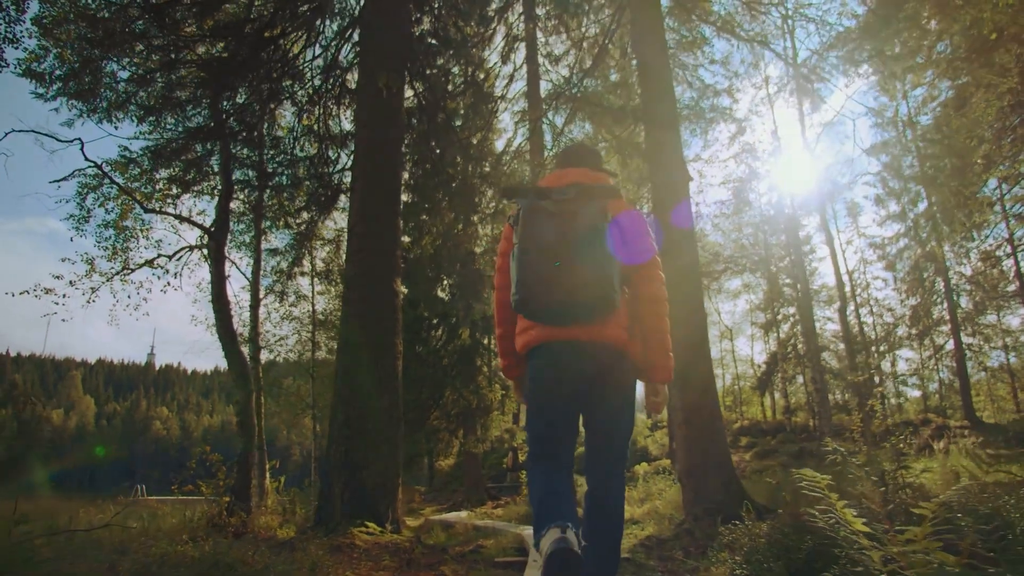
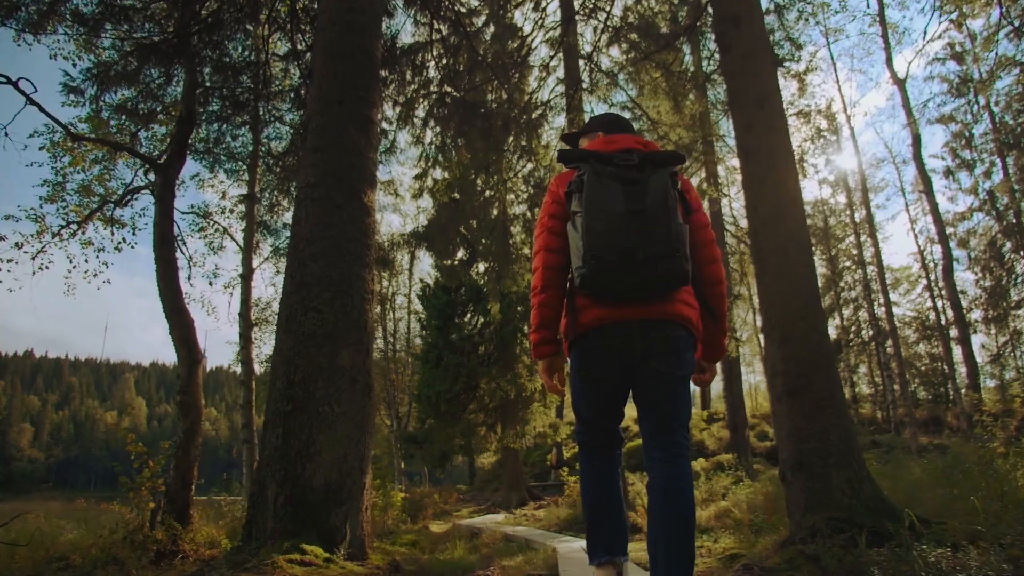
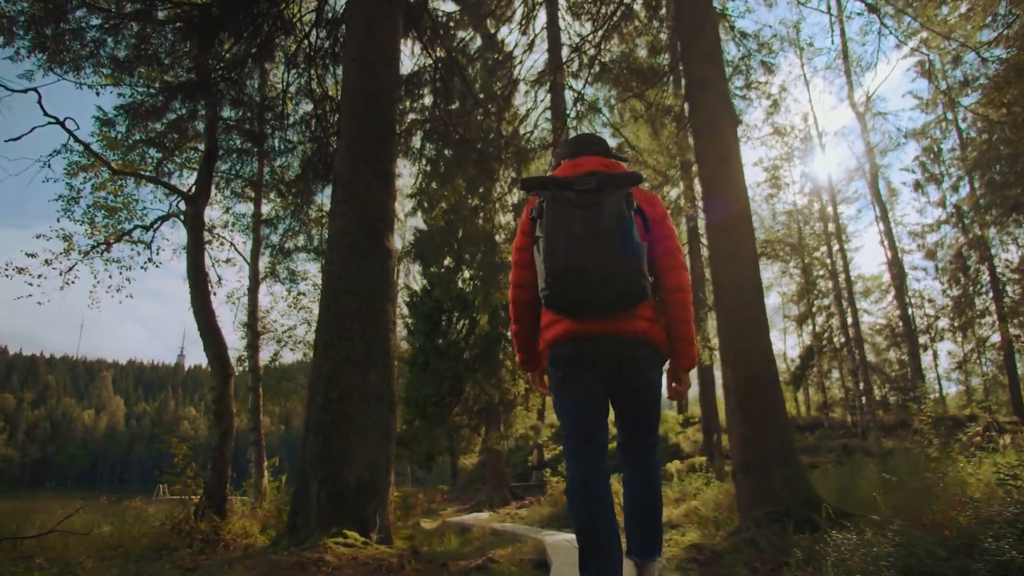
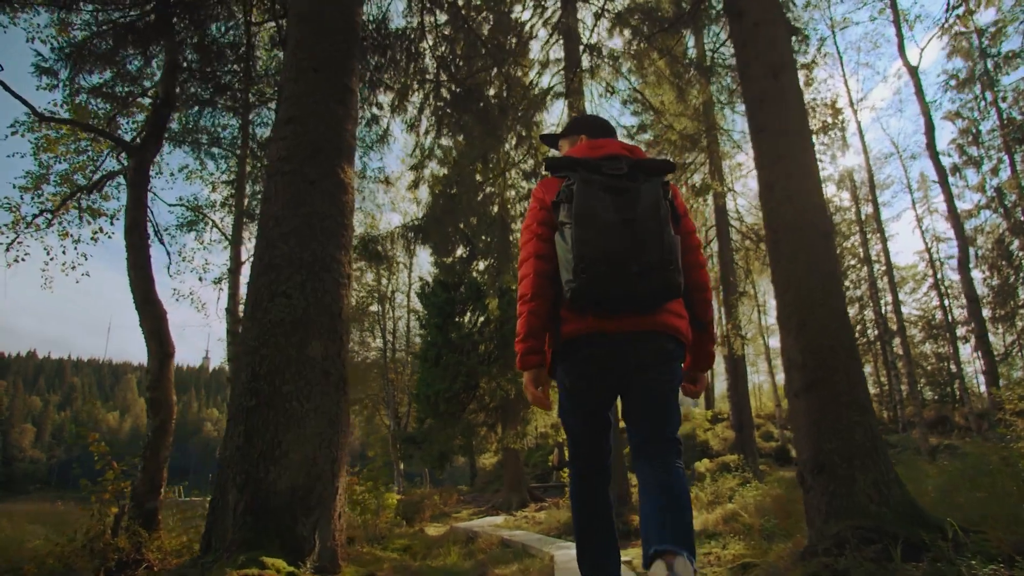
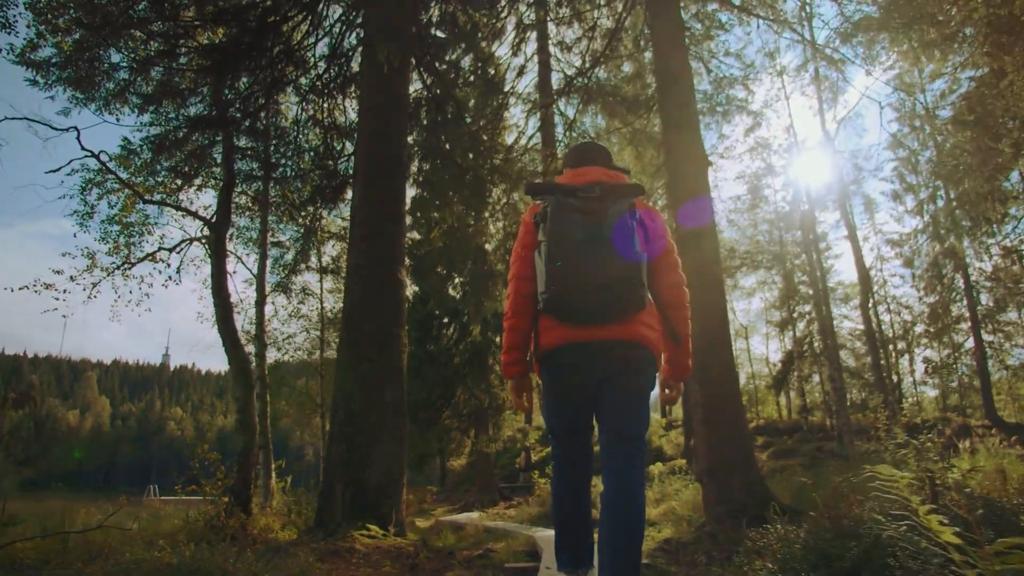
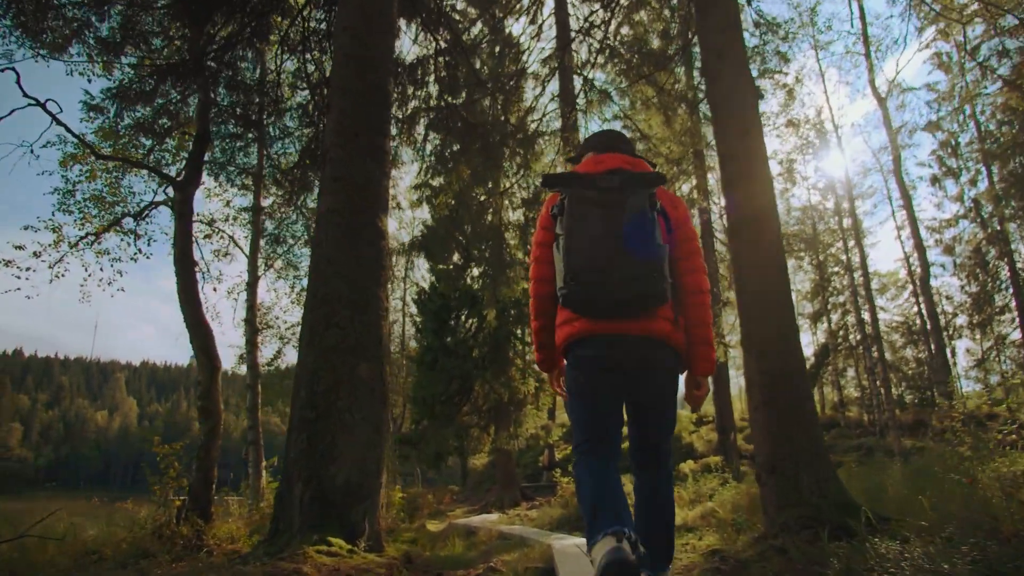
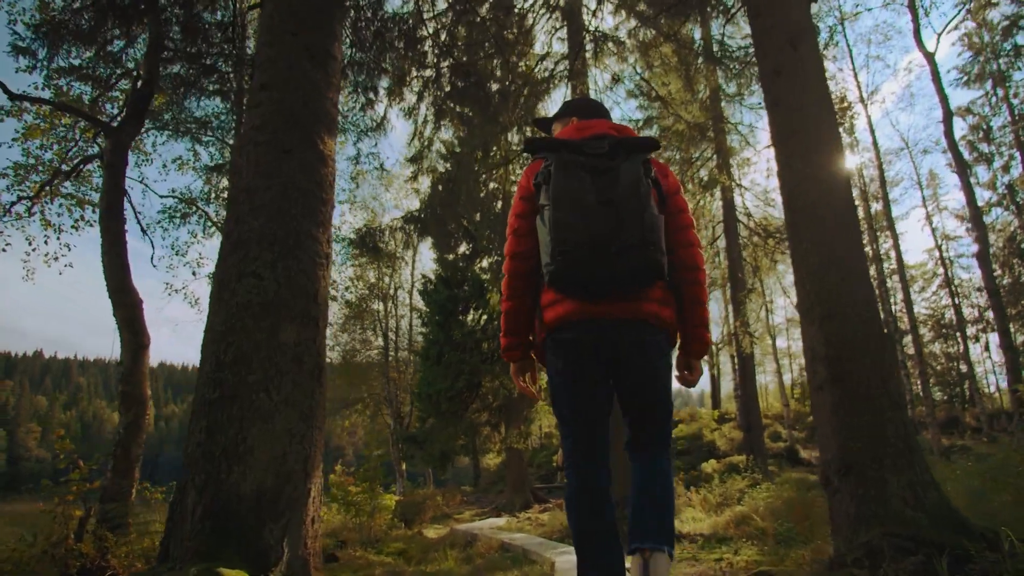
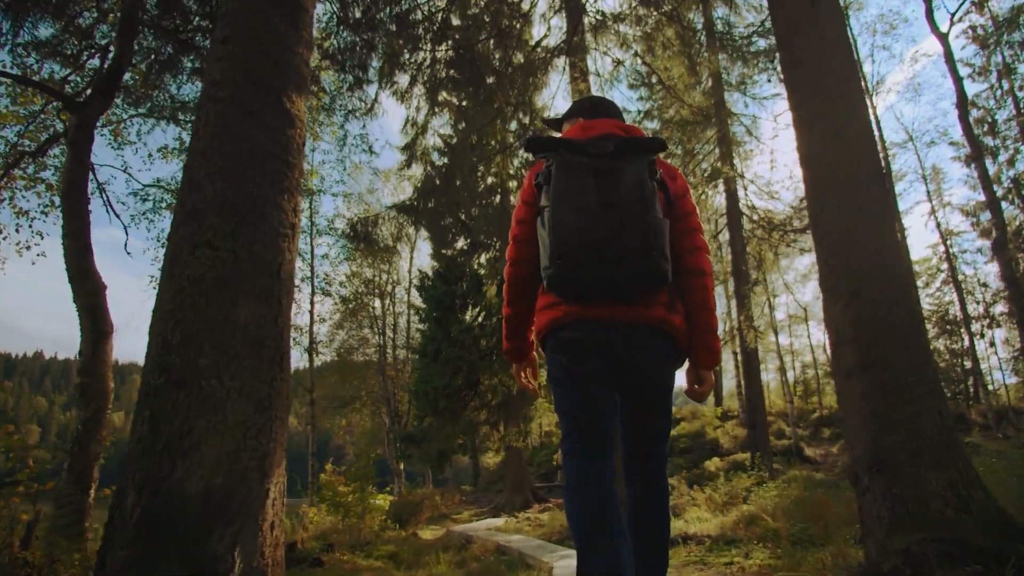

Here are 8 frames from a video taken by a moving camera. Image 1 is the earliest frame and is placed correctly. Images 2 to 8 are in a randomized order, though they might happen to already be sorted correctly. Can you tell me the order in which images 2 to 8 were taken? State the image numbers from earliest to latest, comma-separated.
5, 3, 6, 2, 4, 7, 8
